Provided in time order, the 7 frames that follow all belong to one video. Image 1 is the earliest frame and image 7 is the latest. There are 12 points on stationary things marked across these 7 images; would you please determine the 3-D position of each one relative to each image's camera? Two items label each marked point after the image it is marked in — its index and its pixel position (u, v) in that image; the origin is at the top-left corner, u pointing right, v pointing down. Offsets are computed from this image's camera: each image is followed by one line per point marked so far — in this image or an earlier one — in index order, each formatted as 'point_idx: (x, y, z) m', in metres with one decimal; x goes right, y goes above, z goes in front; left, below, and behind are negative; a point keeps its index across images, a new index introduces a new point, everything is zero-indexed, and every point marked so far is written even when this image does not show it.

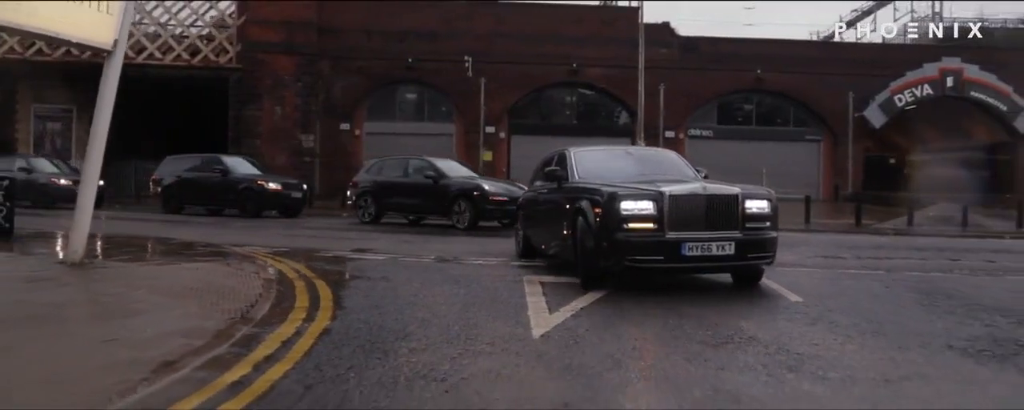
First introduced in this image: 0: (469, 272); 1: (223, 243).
0: (-0.6, -0.9, +10.8) m
1: (-4.9, -0.6, +13.9) m
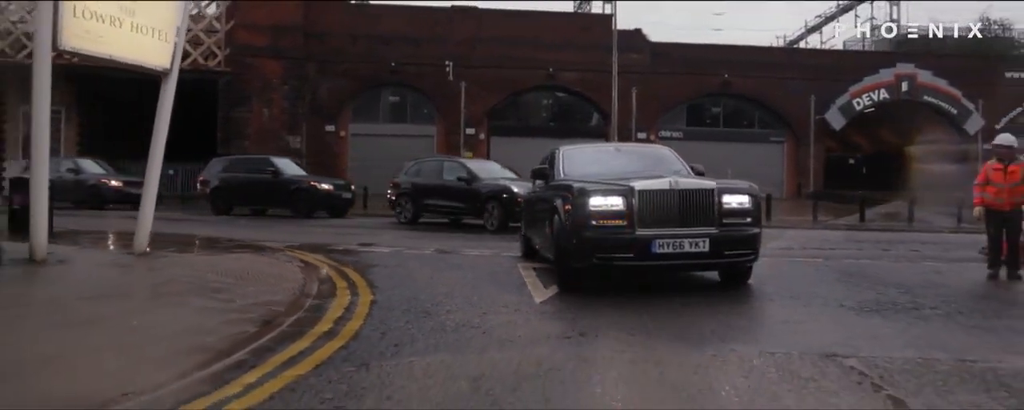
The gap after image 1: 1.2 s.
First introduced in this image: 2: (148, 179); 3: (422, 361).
0: (-0.7, -0.9, +12.7) m
1: (-5.1, -0.6, +15.6) m
2: (-4.9, +0.3, +11.0) m
3: (-0.6, -1.0, +5.4) m
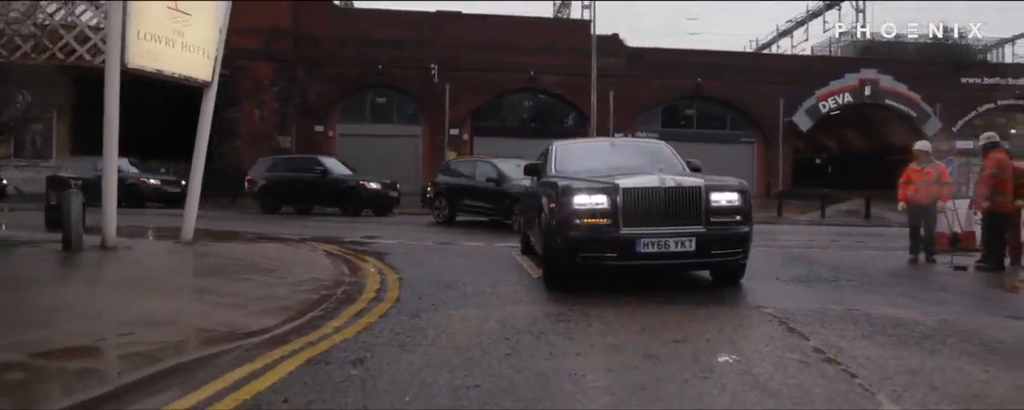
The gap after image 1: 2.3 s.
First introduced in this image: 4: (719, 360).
0: (-0.8, -0.8, +14.5) m
1: (-5.3, -0.5, +17.3) m
2: (-5.0, +0.4, +12.8) m
3: (-0.5, -1.0, +7.3) m
4: (+1.3, -1.0, +5.2) m
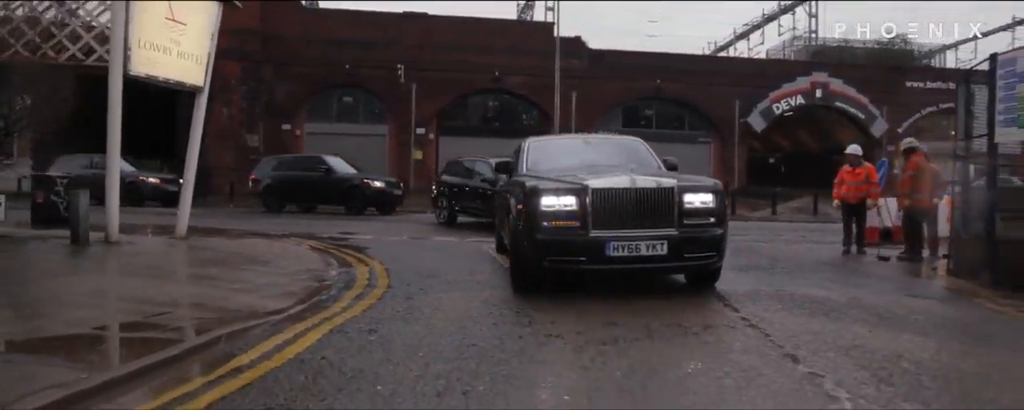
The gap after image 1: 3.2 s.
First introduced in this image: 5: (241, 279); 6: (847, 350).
0: (-1.3, -0.7, +15.6) m
1: (-5.9, -0.5, +18.3) m
2: (-5.4, +0.4, +13.7) m
3: (-0.7, -0.9, +8.4) m
4: (+1.2, -1.0, +6.4) m
5: (-3.3, -0.9, +9.9) m
6: (+2.2, -1.0, +5.5) m
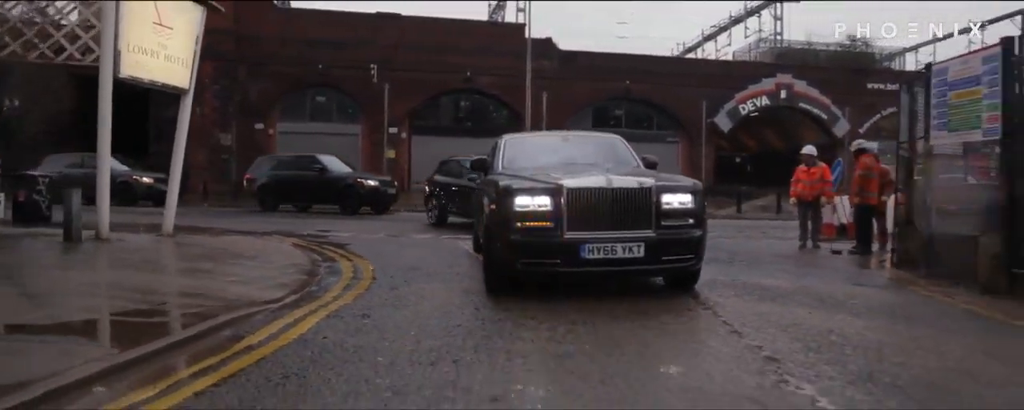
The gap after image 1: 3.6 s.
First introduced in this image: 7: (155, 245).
0: (-1.8, -0.7, +16.3) m
1: (-6.5, -0.4, +18.7) m
2: (-5.9, +0.5, +14.2) m
3: (-0.9, -0.9, +9.1) m
4: (+1.0, -0.9, +7.1) m
5: (-3.6, -0.9, +10.5) m
6: (+2.1, -0.9, +6.2) m
7: (-5.7, -0.6, +13.1) m
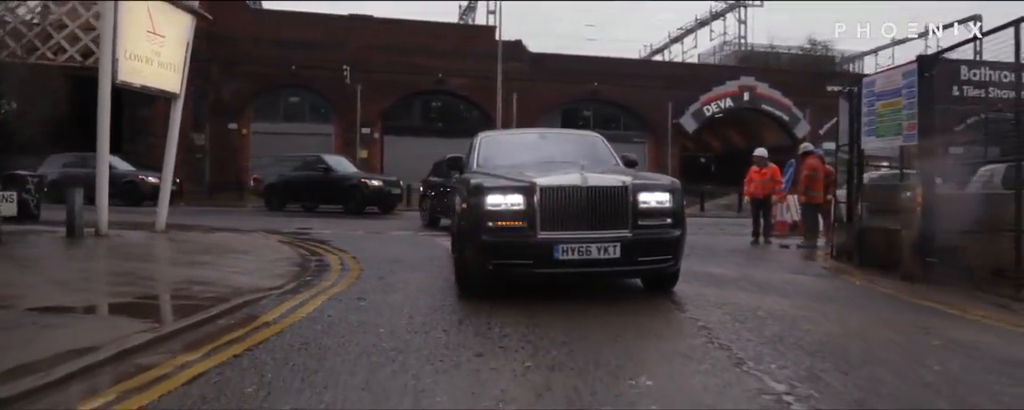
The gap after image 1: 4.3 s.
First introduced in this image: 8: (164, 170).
0: (-2.4, -0.7, +17.2) m
1: (-7.2, -0.4, +19.5) m
2: (-6.3, +0.5, +15.0) m
3: (-1.2, -0.9, +10.1) m
4: (+0.8, -0.9, +8.2) m
5: (-3.9, -0.8, +11.4) m
6: (+1.9, -0.9, +7.3) m
7: (-6.2, -0.6, +14.0) m
8: (-6.4, +0.7, +15.2) m
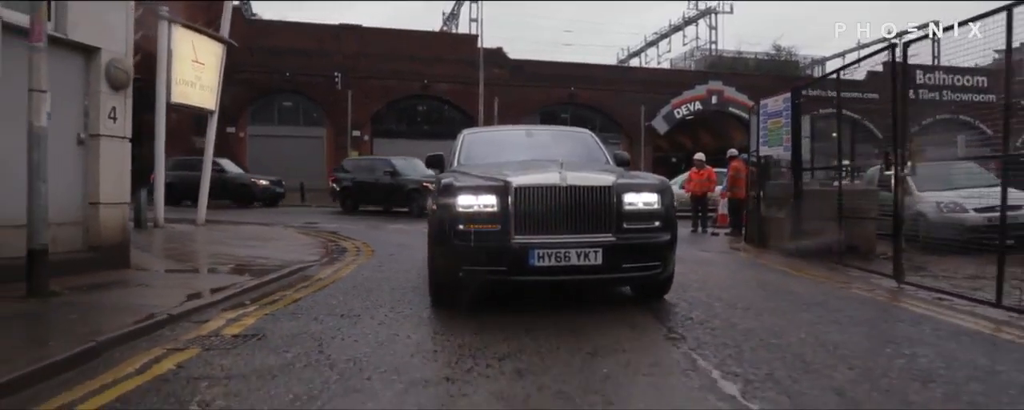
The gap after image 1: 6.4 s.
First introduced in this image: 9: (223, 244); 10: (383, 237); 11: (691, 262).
0: (-2.9, -0.6, +20.5) m
1: (-7.7, -0.4, +22.6) m
2: (-6.8, +0.6, +18.1) m
3: (-1.6, -0.8, +13.4) m
4: (+0.4, -0.8, +11.5) m
5: (-4.3, -0.8, +14.6) m
6: (+1.6, -0.8, +10.6) m
7: (-6.6, -0.6, +17.1) m
8: (-6.9, +0.7, +18.3) m
9: (-5.3, -0.8, +15.2) m
10: (-2.9, -0.7, +18.2) m
11: (+2.7, -0.8, +12.1) m
